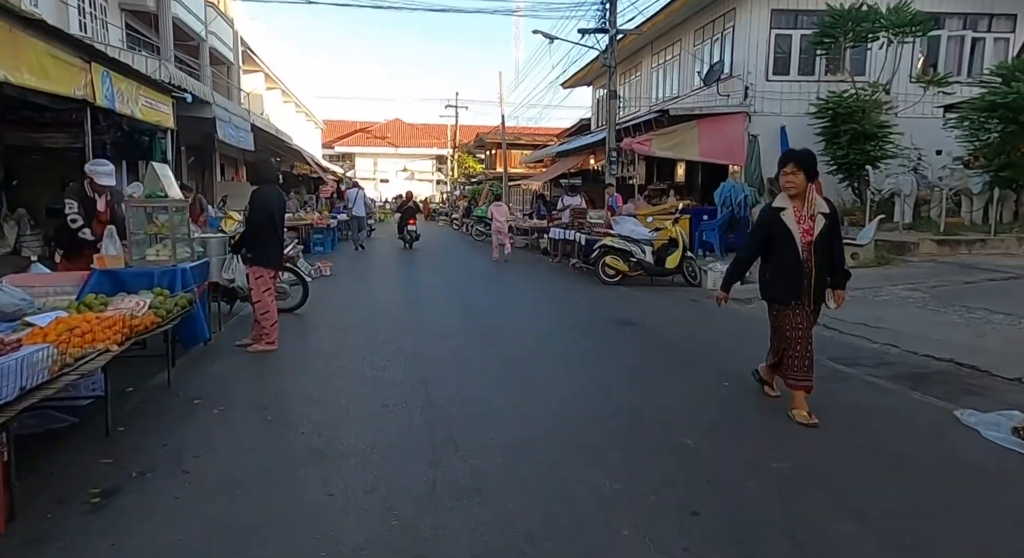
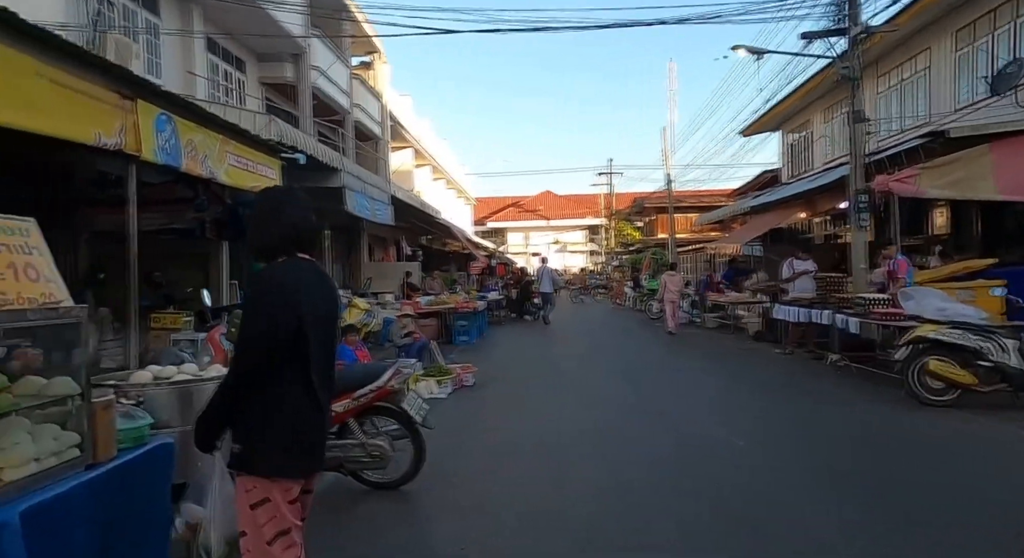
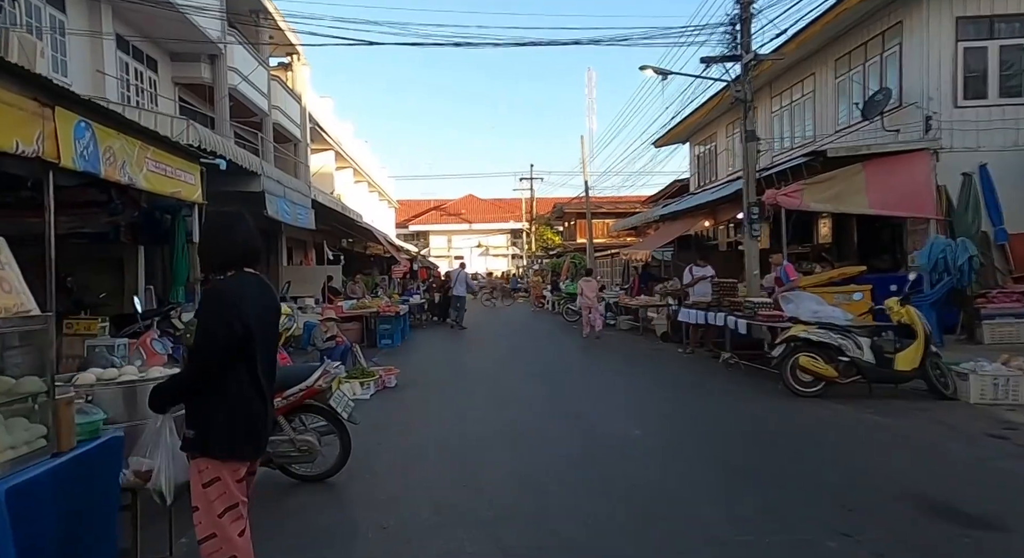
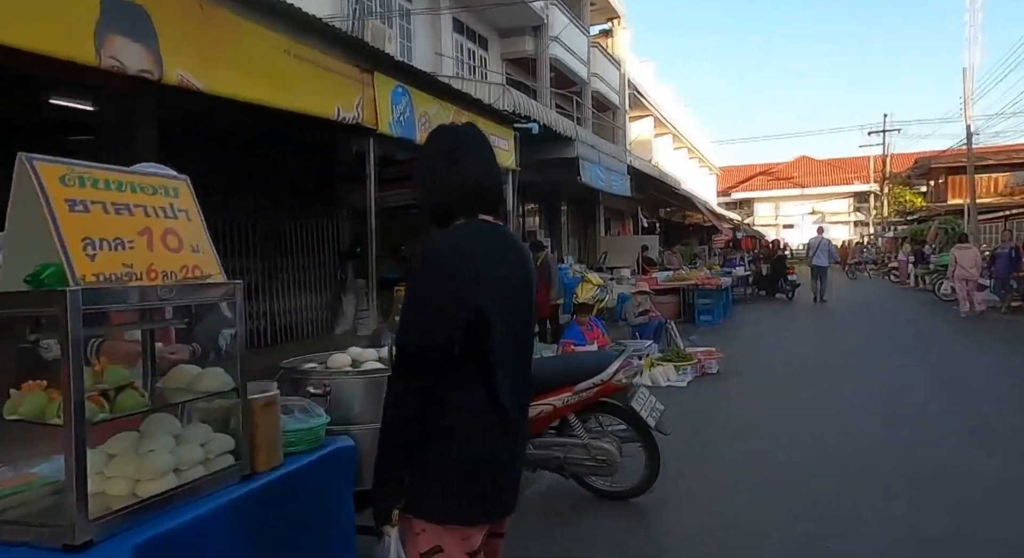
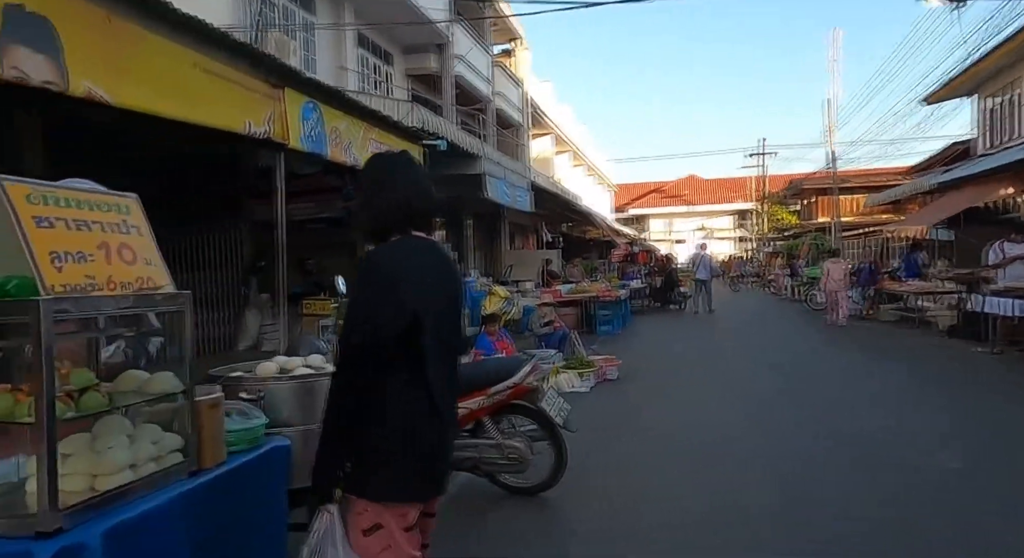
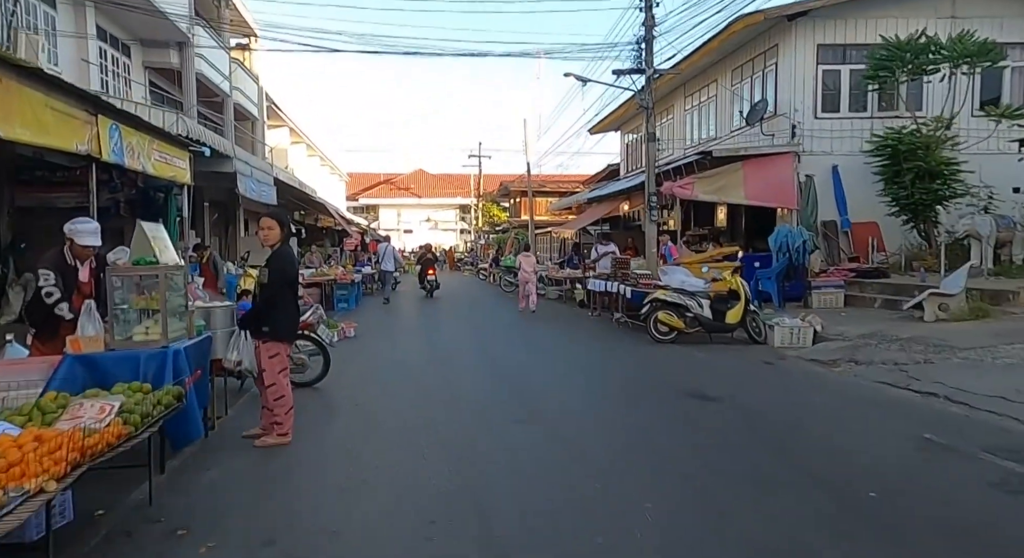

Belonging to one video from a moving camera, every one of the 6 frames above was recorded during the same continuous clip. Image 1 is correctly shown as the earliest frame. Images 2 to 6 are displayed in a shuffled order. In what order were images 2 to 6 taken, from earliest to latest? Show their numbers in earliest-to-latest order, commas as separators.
6, 3, 2, 5, 4
